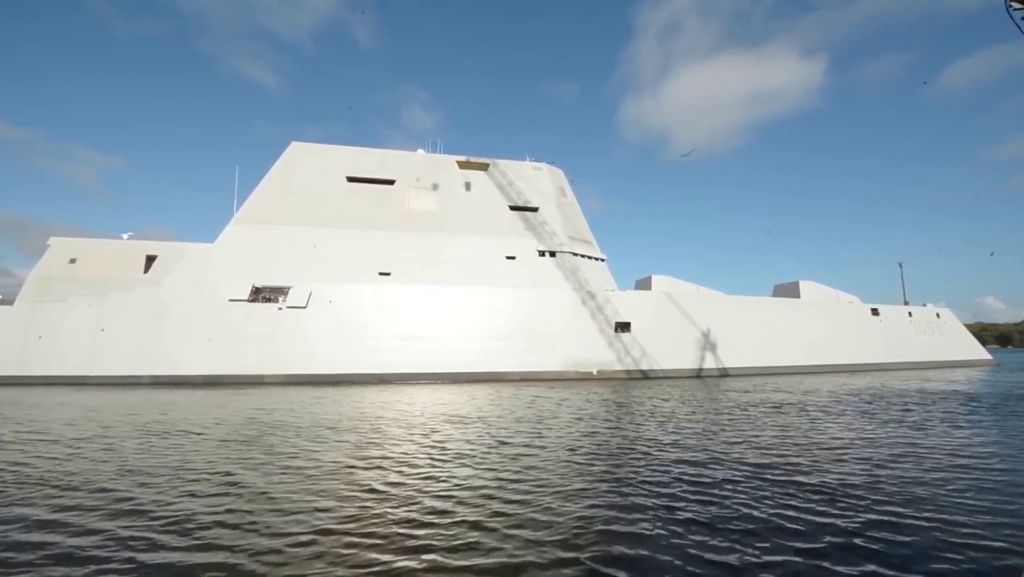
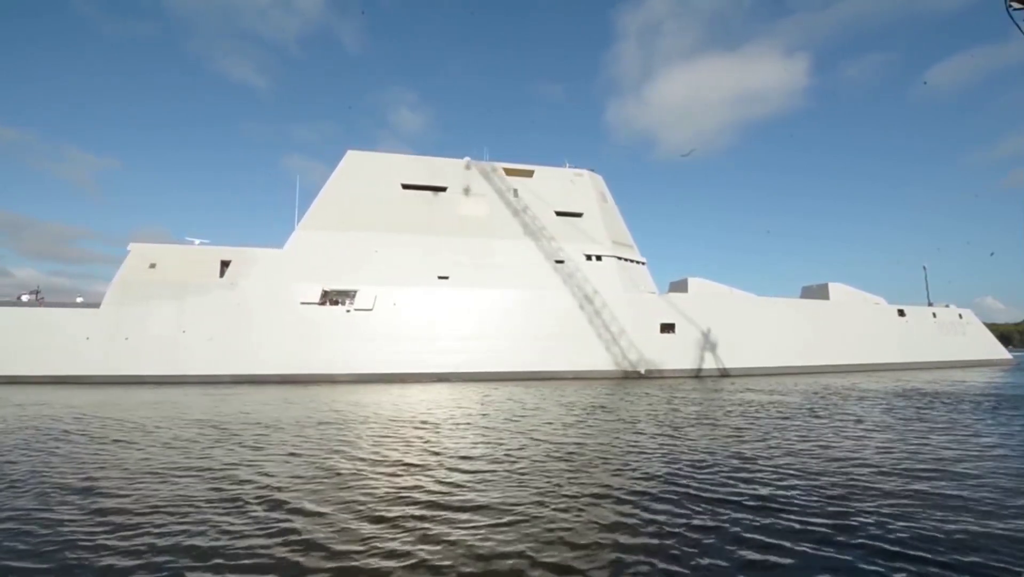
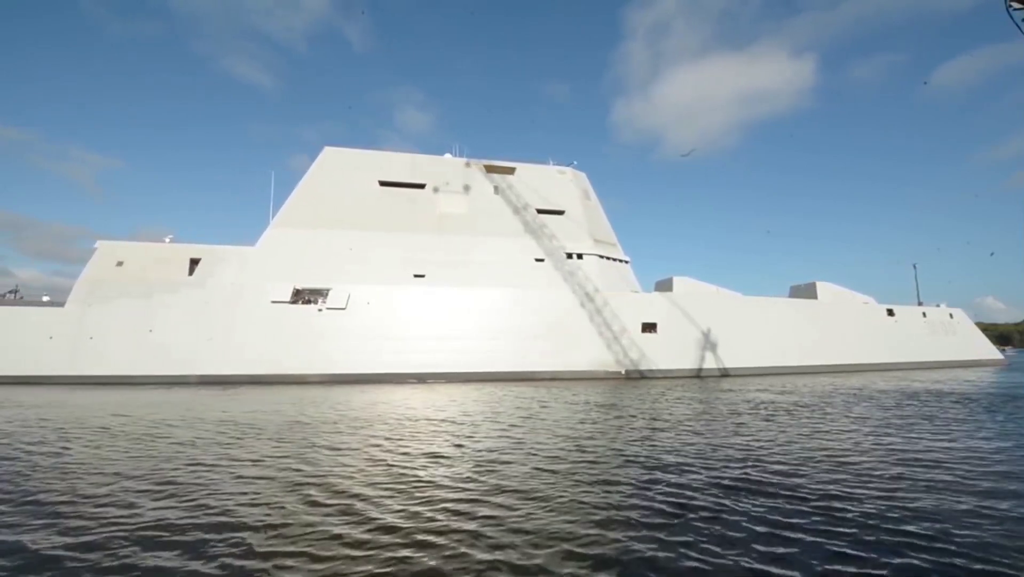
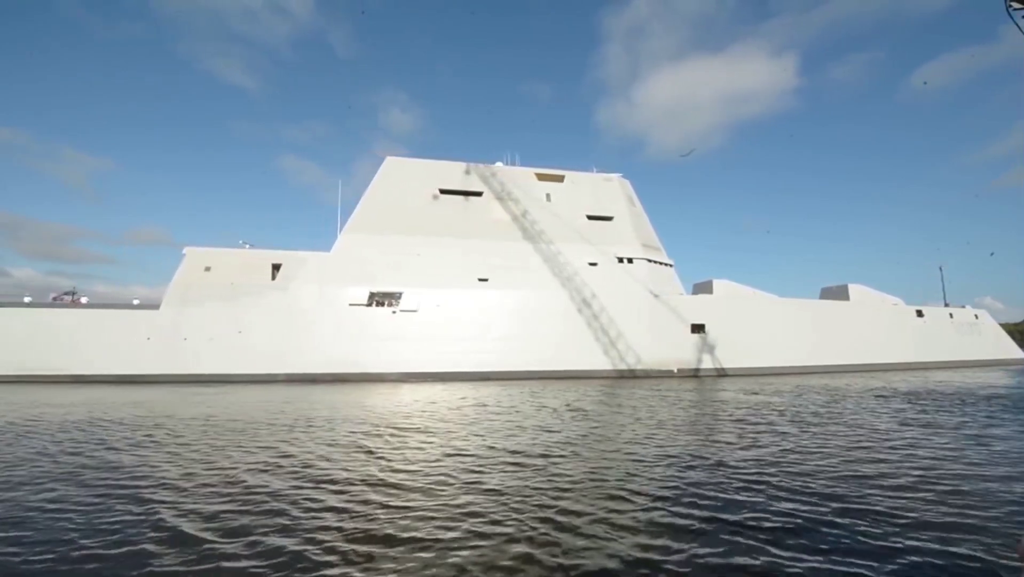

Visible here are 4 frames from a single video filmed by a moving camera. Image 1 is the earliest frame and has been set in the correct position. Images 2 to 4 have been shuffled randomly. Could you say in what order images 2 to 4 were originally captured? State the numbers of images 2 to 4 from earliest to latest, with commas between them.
3, 2, 4
